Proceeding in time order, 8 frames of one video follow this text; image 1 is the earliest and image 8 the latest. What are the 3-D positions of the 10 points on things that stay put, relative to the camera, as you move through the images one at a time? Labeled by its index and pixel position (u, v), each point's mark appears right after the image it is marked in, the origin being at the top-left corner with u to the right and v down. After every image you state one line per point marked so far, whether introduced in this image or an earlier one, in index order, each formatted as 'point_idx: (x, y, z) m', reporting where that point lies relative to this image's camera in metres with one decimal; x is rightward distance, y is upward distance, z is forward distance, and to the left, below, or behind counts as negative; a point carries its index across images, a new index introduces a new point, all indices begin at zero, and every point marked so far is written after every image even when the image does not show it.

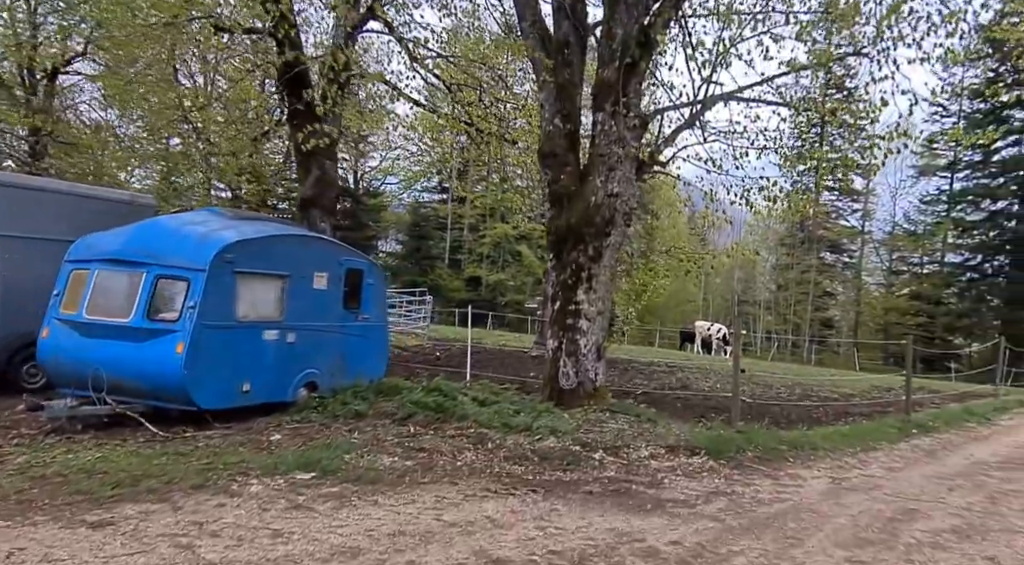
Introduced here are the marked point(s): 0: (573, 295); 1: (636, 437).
0: (+0.7, -0.1, +8.6) m
1: (+1.2, -1.5, +7.3) m
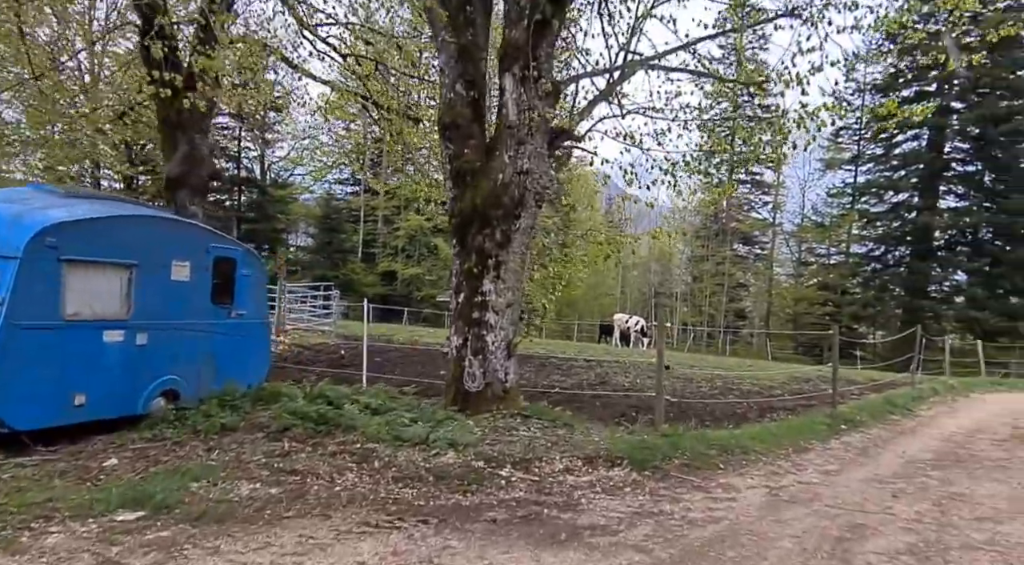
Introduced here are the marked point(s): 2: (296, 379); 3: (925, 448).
0: (-0.3, 0.0, +7.6) m
1: (+0.3, -1.4, +6.3) m
2: (-3.0, -1.4, +10.6) m
3: (+4.8, -1.9, +8.8) m
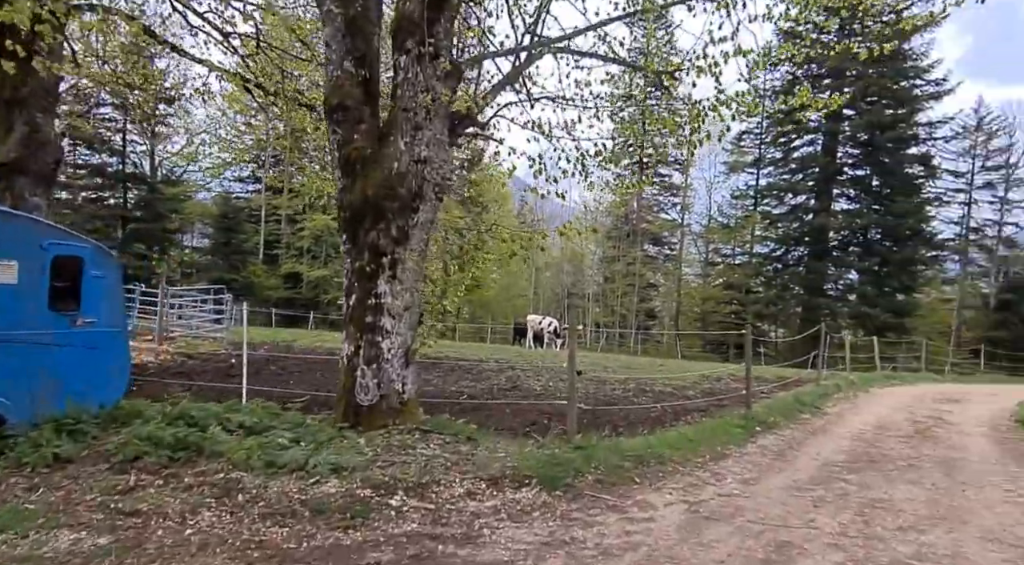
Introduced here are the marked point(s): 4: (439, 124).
0: (-1.3, 0.0, +6.8) m
1: (-0.5, -1.4, +5.7) m
2: (-4.3, -1.4, +9.5) m
3: (+3.7, -1.9, +8.6) m
4: (-0.7, +1.5, +7.0) m
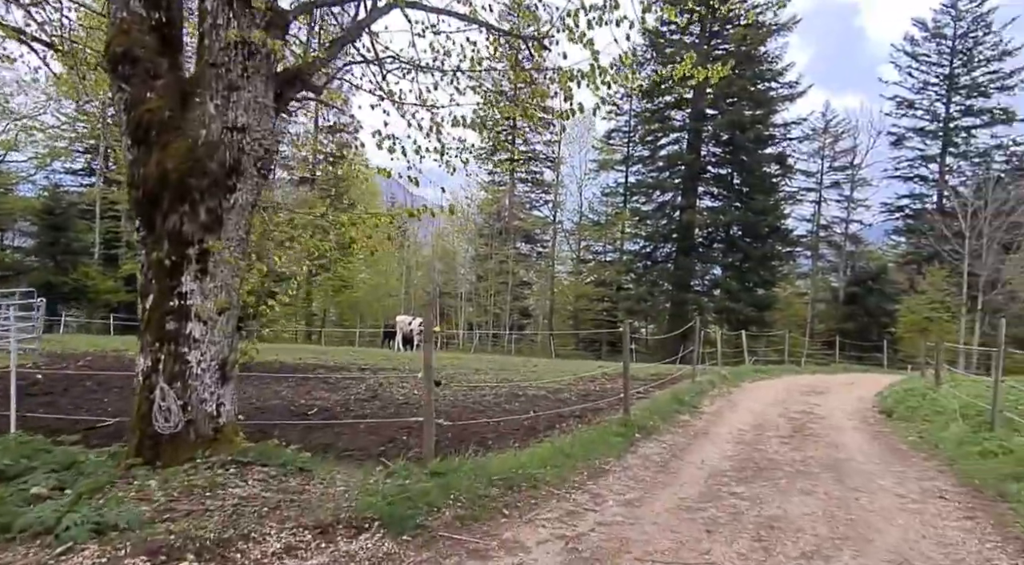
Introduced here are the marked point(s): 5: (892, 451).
0: (-2.4, 0.0, +5.5) m
1: (-1.4, -1.4, +4.4) m
2: (-5.8, -1.4, +7.6) m
3: (+2.2, -1.8, +8.0) m
4: (-1.9, +1.5, +5.7) m
5: (+4.4, -1.9, +8.7) m
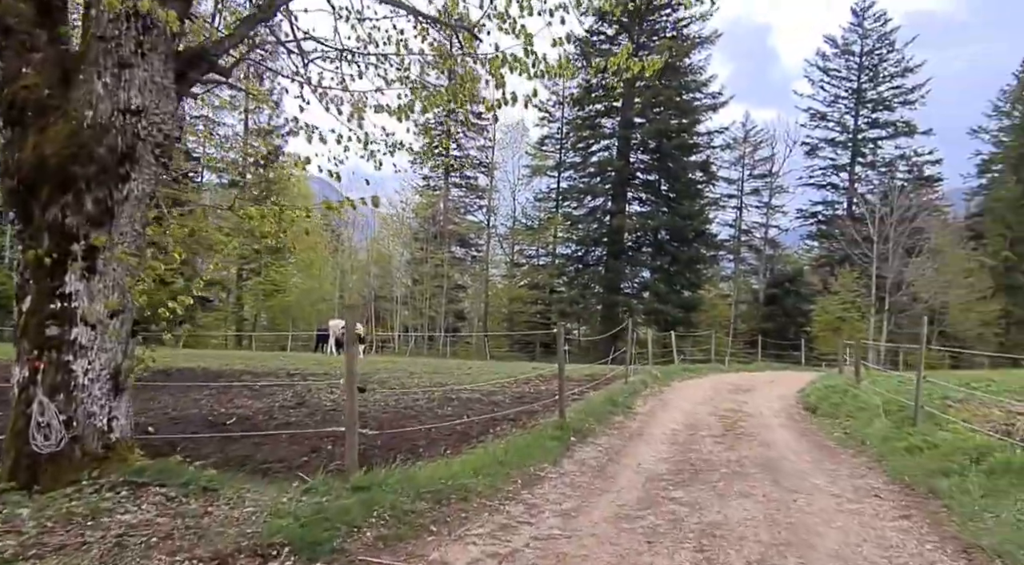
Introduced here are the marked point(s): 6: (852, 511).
0: (-2.9, 0.0, +4.8) m
1: (-1.8, -1.3, +3.9) m
2: (-6.5, -1.4, +6.6) m
3: (+1.5, -1.8, +7.8) m
4: (-2.4, +1.5, +5.1) m
5: (+3.6, -1.9, +8.7) m
6: (+2.6, -1.8, +5.8) m
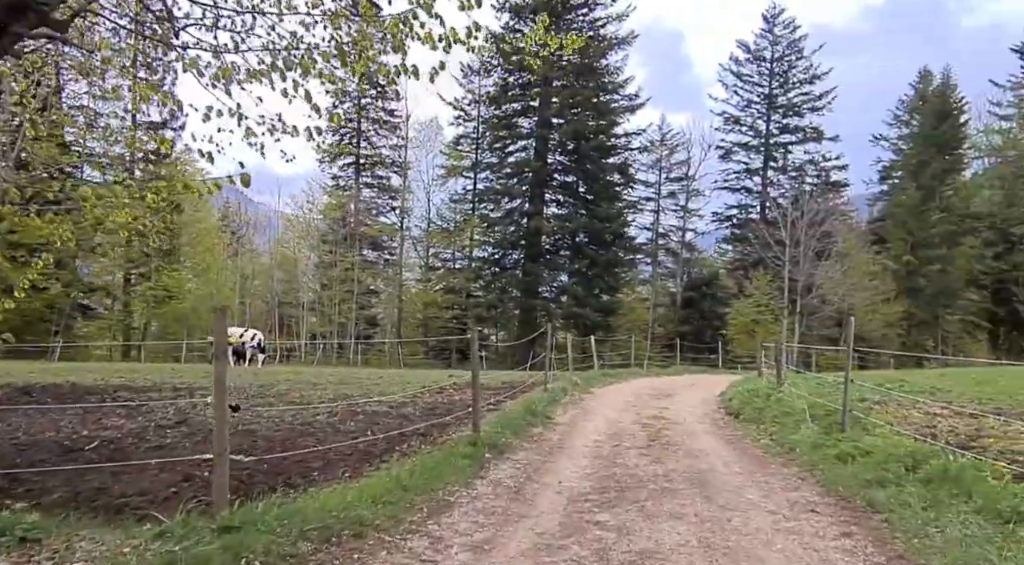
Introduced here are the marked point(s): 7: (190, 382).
0: (-3.5, 0.0, +3.8) m
1: (-2.3, -1.3, +2.9) m
2: (-7.2, -1.5, +5.2) m
3: (+0.7, -1.8, +7.2) m
4: (-3.0, +1.5, +4.1) m
5: (+2.6, -1.9, +8.3) m
6: (+2.0, -1.7, +5.3) m
7: (-6.8, -2.1, +15.9) m
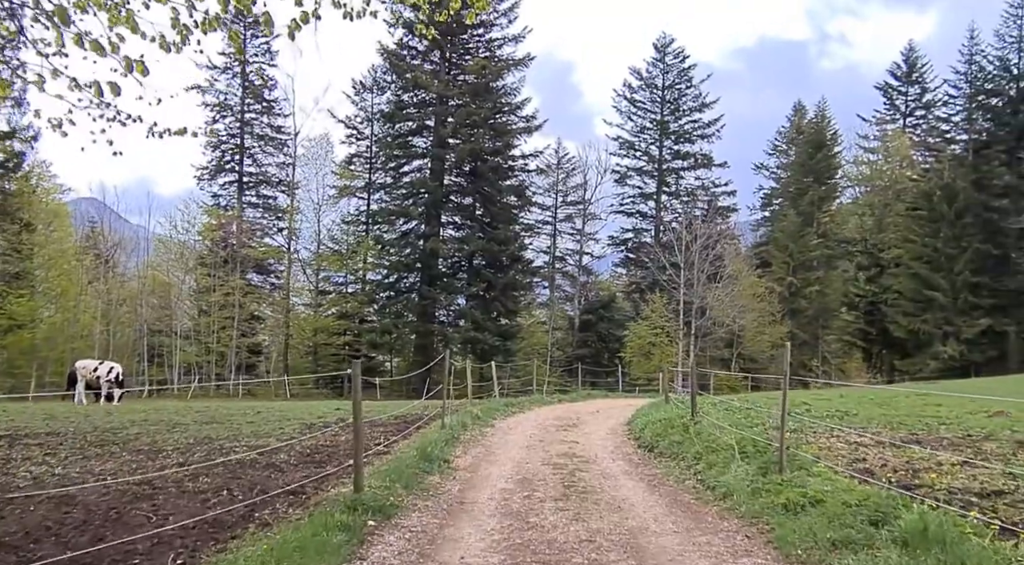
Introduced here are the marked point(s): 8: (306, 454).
0: (-3.8, -0.1, +1.9) m
1: (-2.5, -1.4, +1.2) m
2: (-7.7, -1.6, +2.7) m
3: (-0.2, -2.0, +5.8) m
4: (-3.4, +1.4, +2.4) m
5: (+1.6, -2.1, +7.1) m
6: (+1.4, -1.9, +4.1) m
7: (-8.7, -2.6, +13.4) m
8: (-2.9, -2.3, +10.1) m
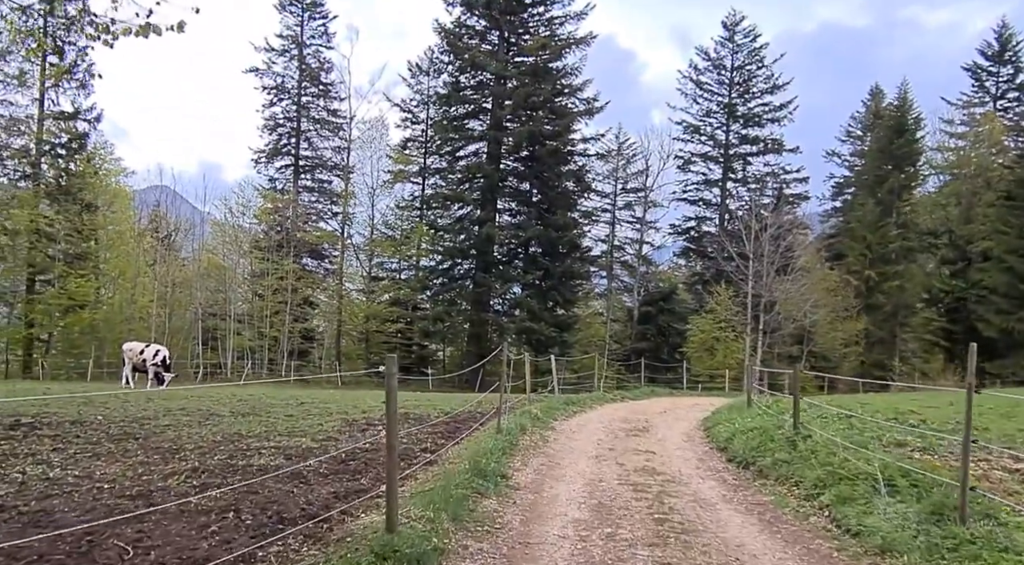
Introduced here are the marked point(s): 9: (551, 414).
0: (-3.6, +0.1, +0.4) m
1: (-2.3, -1.2, -0.3) m
2: (-7.4, -1.3, +1.5) m
3: (+0.3, -1.8, +4.1) m
4: (-3.1, +1.6, +0.8) m
5: (+2.2, -2.0, +5.3) m
6: (+1.7, -1.7, +2.3) m
7: (-7.7, -2.2, +12.2) m
8: (-2.1, -2.0, +8.6) m
9: (+0.8, -2.6, +15.0) m
